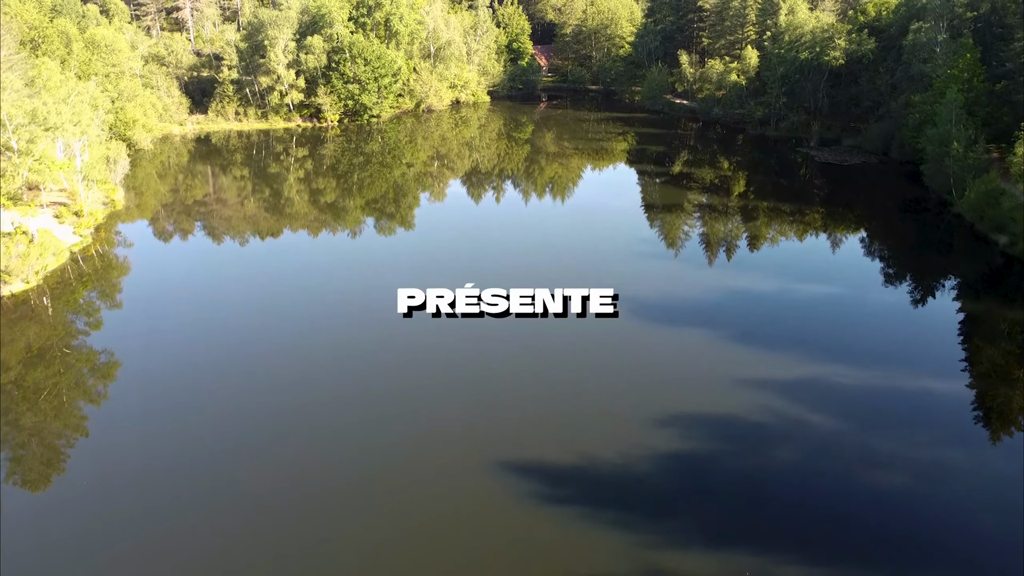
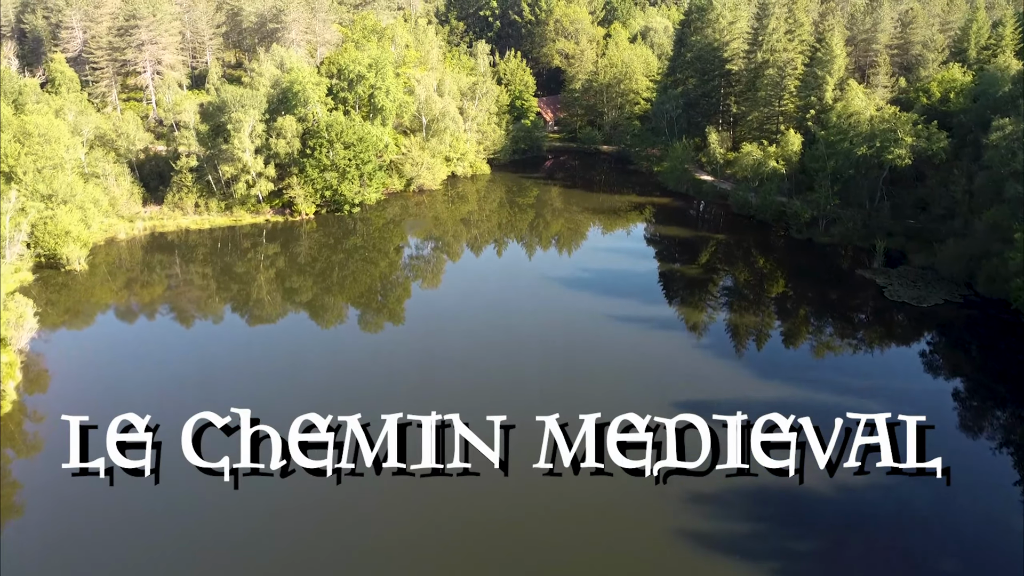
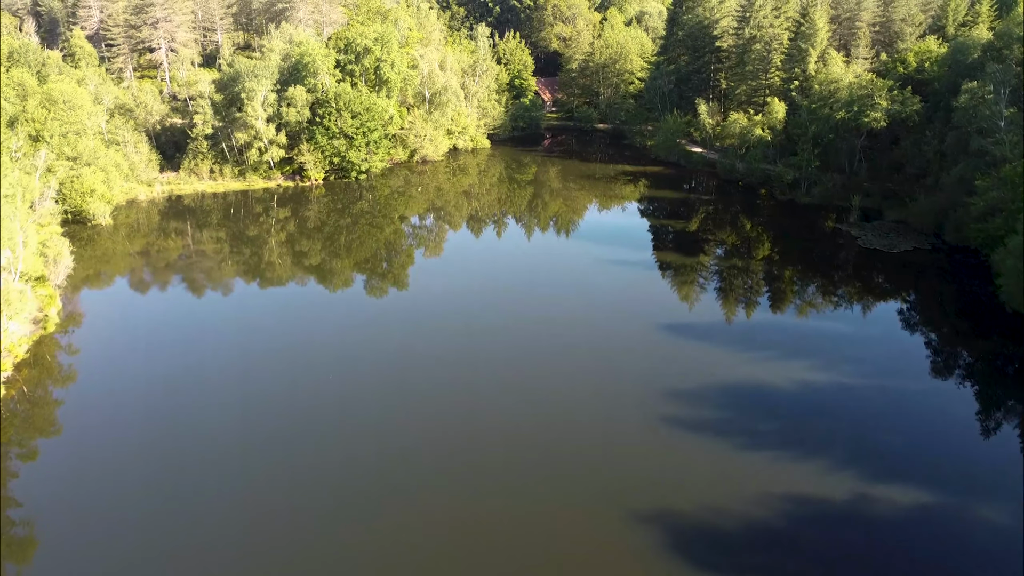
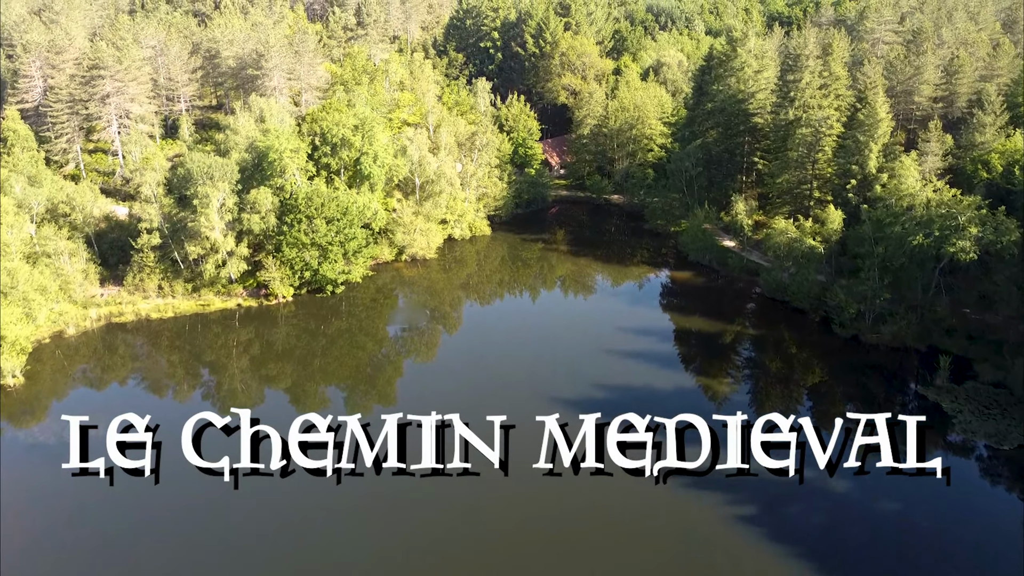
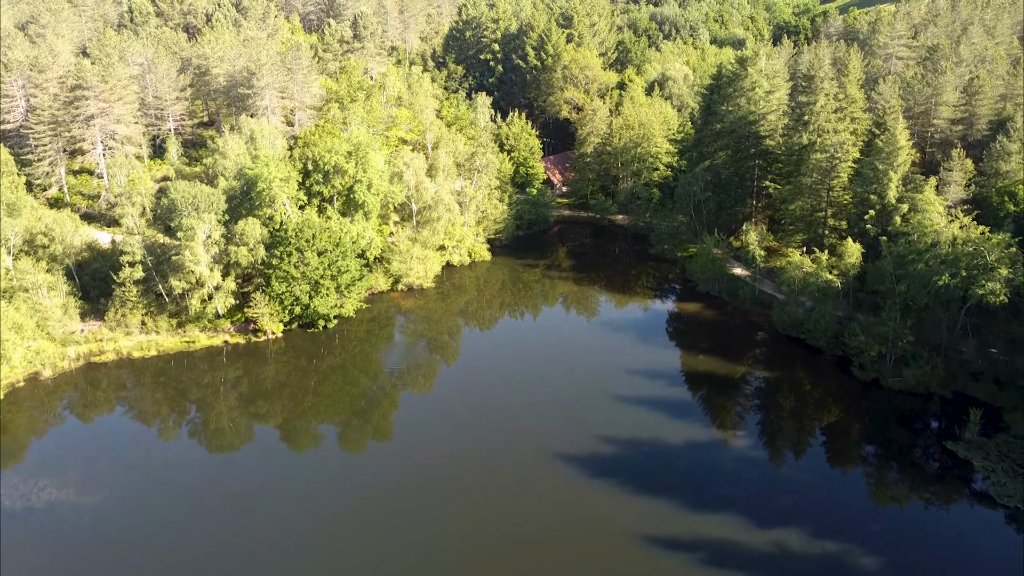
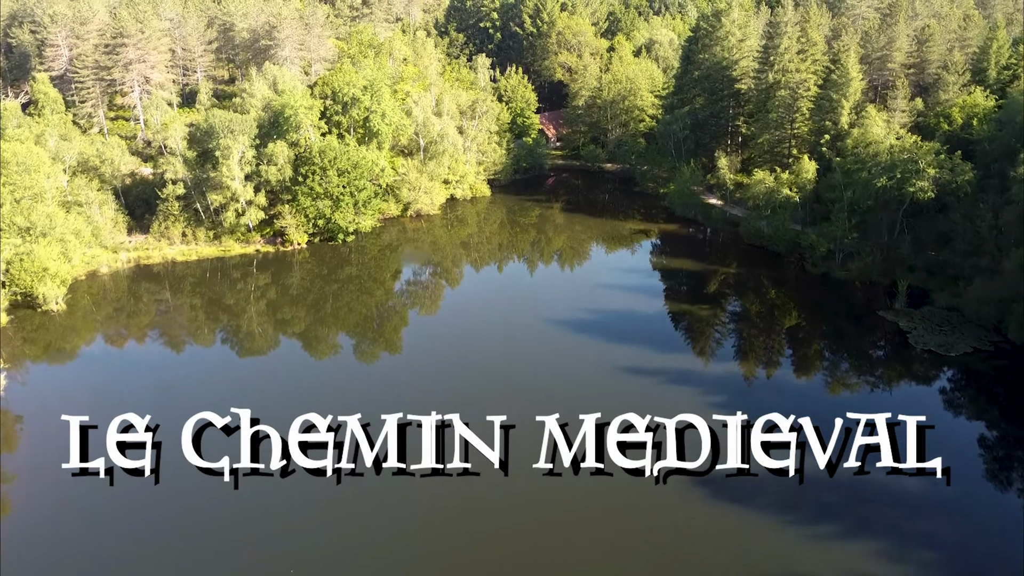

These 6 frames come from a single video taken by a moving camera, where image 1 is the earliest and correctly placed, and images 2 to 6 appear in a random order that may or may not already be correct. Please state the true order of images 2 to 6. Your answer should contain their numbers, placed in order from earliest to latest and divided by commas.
3, 2, 6, 4, 5
